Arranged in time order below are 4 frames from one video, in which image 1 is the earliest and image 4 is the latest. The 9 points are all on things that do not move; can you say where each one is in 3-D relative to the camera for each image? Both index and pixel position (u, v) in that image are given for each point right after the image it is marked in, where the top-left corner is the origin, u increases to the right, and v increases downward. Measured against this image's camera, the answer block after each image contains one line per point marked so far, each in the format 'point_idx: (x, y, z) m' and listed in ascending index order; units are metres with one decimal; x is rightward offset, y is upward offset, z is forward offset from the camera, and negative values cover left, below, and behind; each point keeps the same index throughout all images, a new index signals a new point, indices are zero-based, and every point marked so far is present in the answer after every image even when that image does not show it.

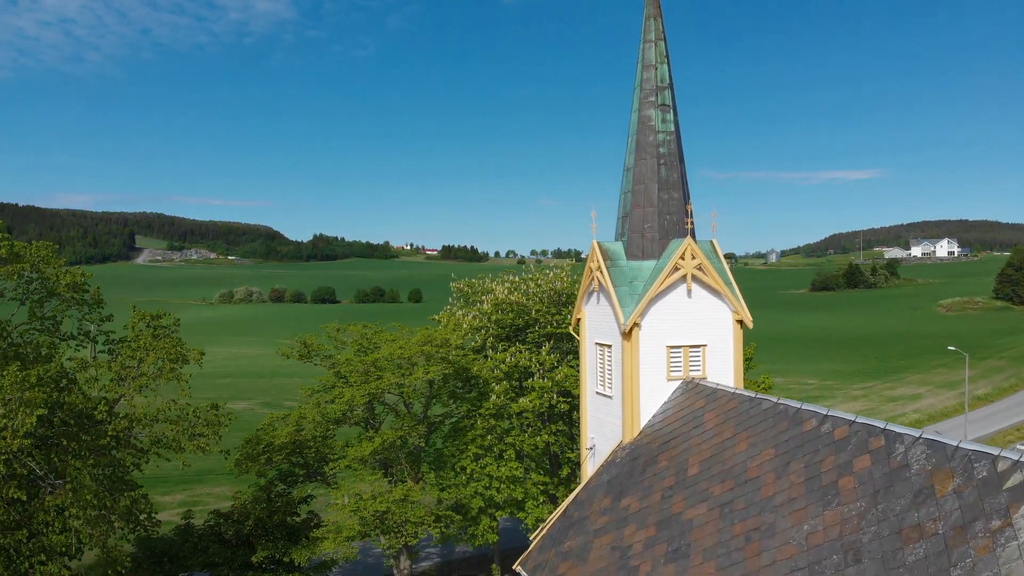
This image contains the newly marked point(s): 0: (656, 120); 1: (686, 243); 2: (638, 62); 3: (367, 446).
0: (+2.4, +2.8, +10.9) m
1: (+2.7, +0.7, +10.2) m
2: (+2.1, +3.8, +11.2) m
3: (-2.8, -3.0, +12.8) m
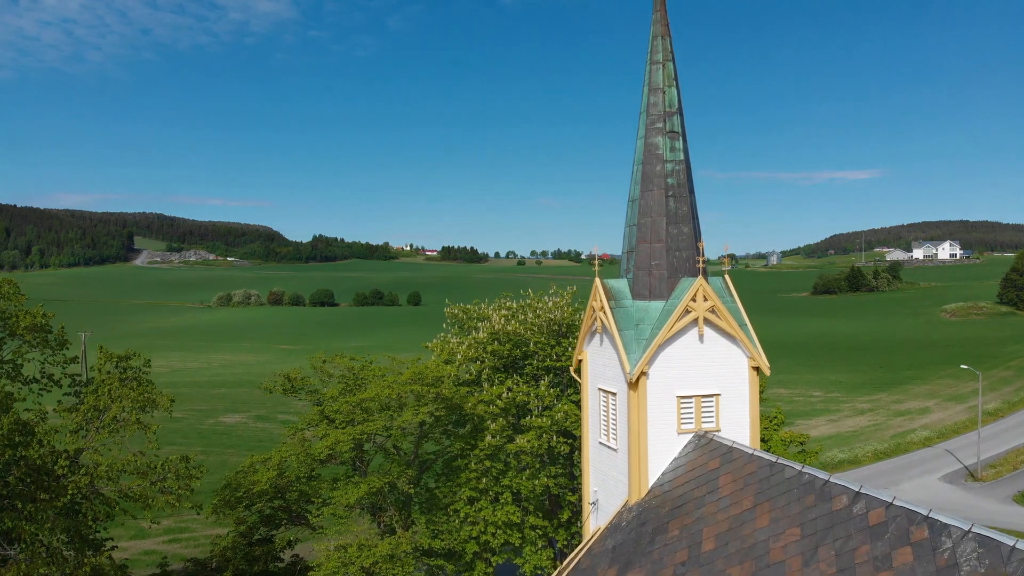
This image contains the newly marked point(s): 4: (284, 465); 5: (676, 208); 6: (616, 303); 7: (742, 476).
0: (+2.3, +2.1, +10.0) m
1: (+2.7, +0.1, +9.3) m
2: (+2.1, +3.2, +10.3) m
3: (-2.9, -3.7, +12.0) m
4: (-4.3, -3.4, +12.5) m
5: (+2.5, +1.2, +9.8) m
6: (+1.6, -0.2, +9.9) m
7: (+2.8, -2.3, +8.1) m
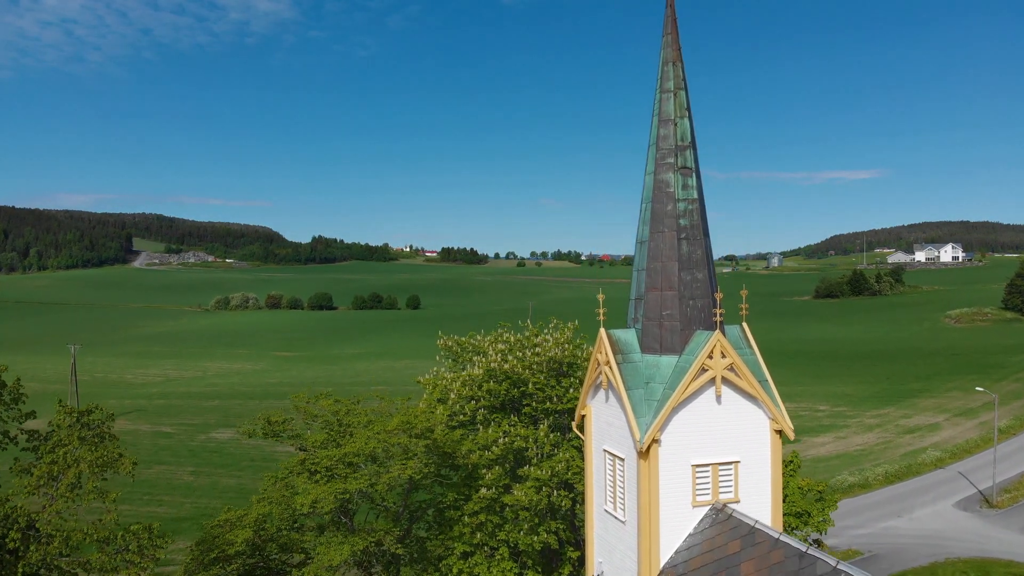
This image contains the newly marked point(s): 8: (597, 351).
0: (+2.3, +1.4, +9.1) m
1: (+2.6, -0.6, +8.4) m
2: (+2.0, +2.5, +9.4) m
3: (-2.9, -4.4, +11.0) m
4: (-4.4, -4.1, +11.6) m
5: (+2.4, +0.5, +8.9) m
6: (+1.5, -0.9, +8.9) m
7: (+2.8, -3.0, +7.2) m
8: (+1.2, -0.9, +9.3) m
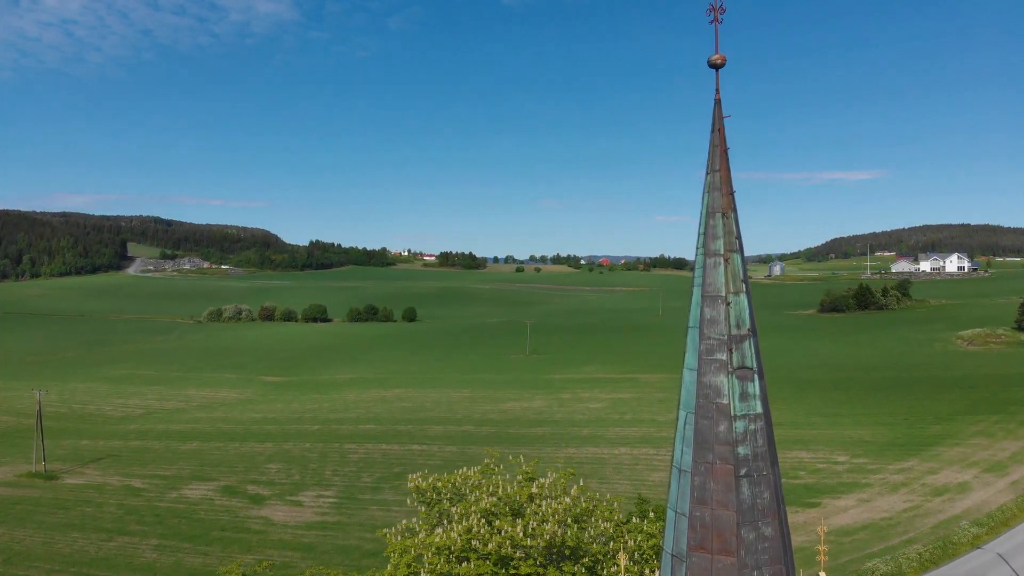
0: (+2.1, -1.0, +6.3) m
1: (+2.4, -3.1, +5.6) m
2: (+1.9, 0.0, +6.6) m
3: (-3.1, -6.9, +8.2) m
4: (-4.6, -6.5, +8.8) m
5: (+2.2, -2.0, +6.1) m
6: (+1.4, -3.4, +6.1) m
7: (+2.6, -5.5, +4.4) m
8: (+1.0, -3.4, +6.5) m
